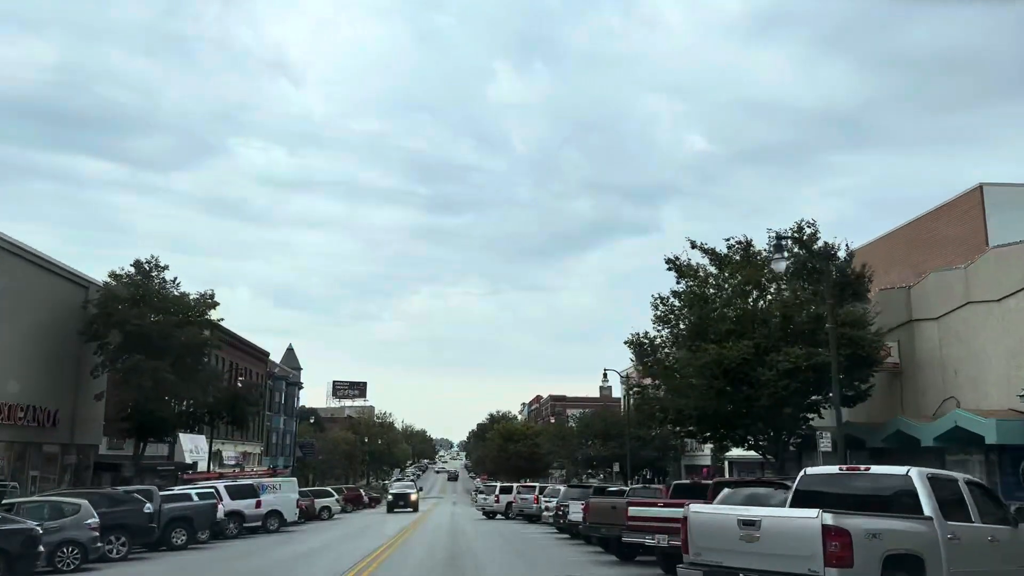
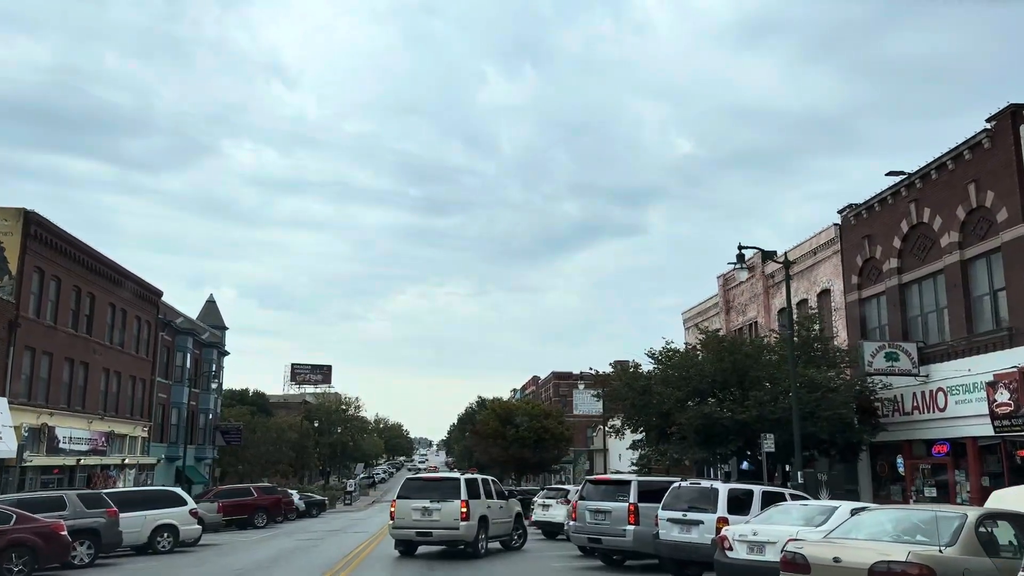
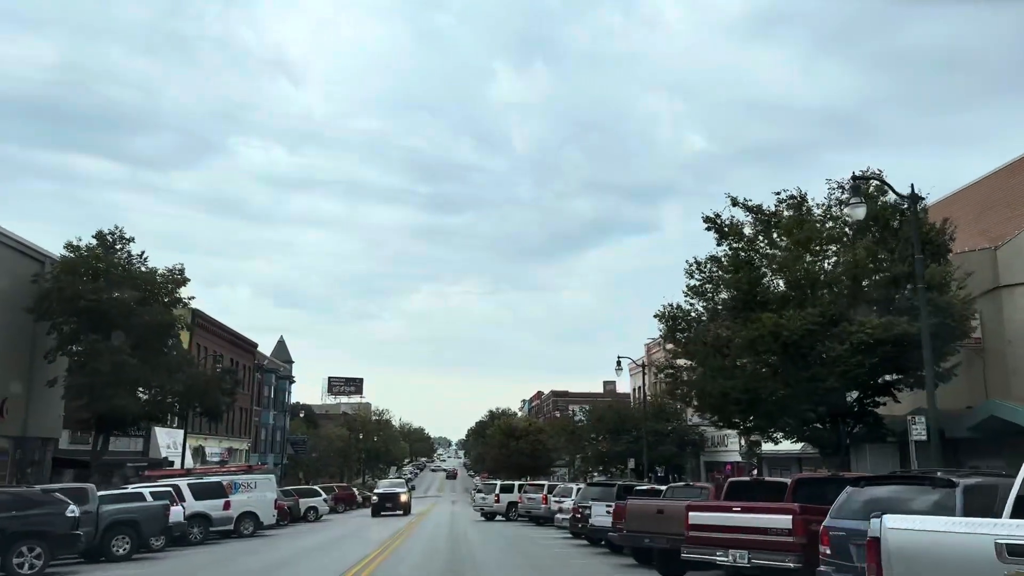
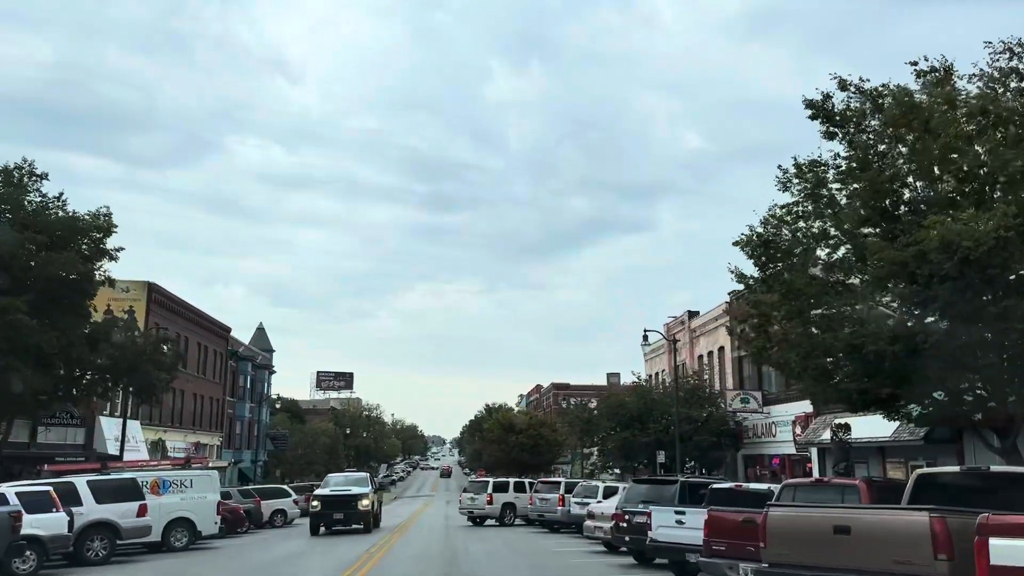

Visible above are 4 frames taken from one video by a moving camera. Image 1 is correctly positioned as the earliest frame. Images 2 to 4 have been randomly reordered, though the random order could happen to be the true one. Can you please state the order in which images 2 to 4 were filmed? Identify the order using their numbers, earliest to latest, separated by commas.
3, 4, 2
